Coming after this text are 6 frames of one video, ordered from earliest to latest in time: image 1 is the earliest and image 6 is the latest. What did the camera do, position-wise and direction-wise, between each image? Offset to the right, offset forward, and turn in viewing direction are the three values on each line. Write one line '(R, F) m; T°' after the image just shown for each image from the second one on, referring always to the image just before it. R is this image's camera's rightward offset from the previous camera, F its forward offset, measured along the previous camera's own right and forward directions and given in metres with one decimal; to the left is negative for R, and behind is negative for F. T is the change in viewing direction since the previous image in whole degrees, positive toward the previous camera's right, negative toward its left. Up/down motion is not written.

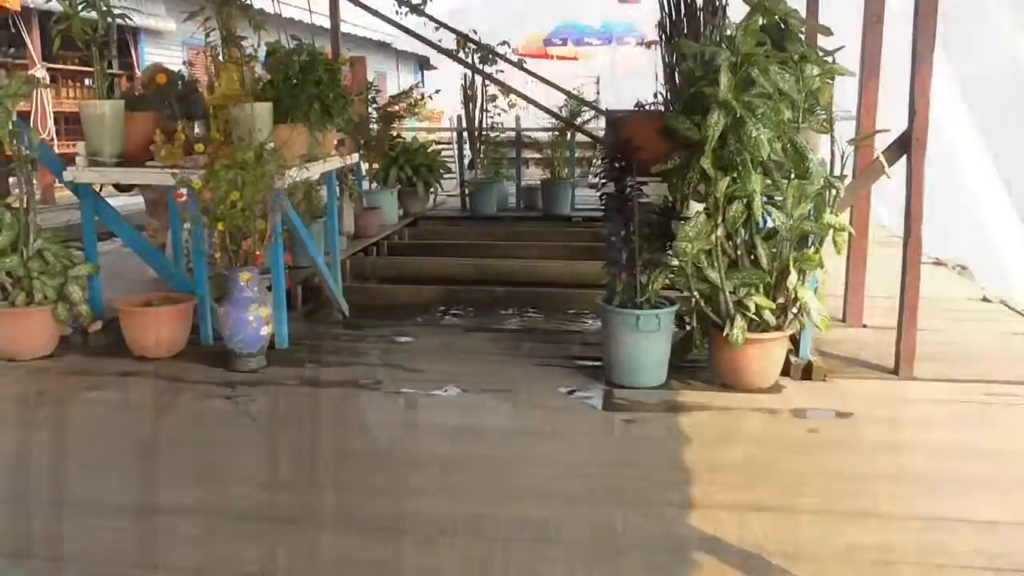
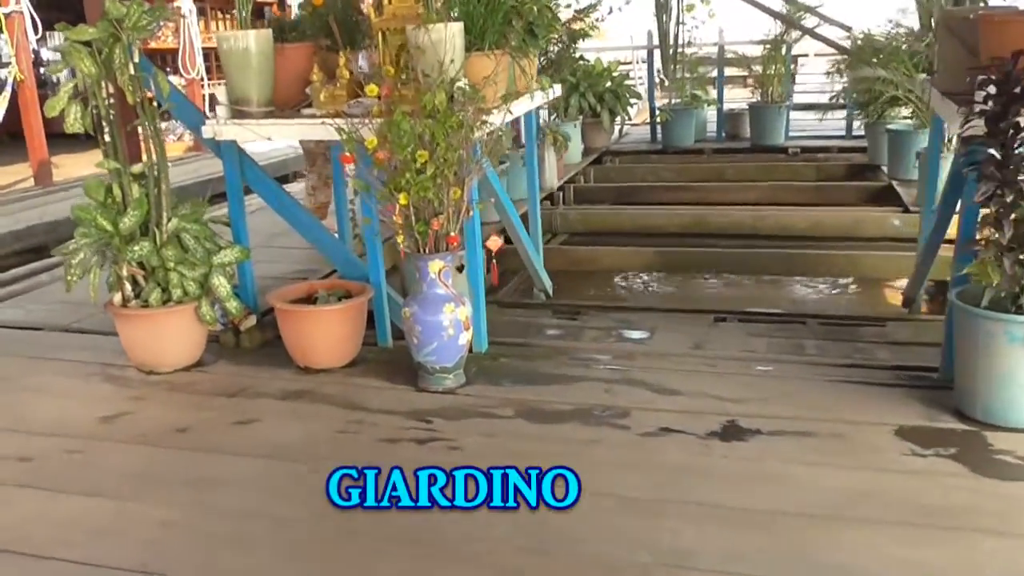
(-0.4, +1.1) m; -9°
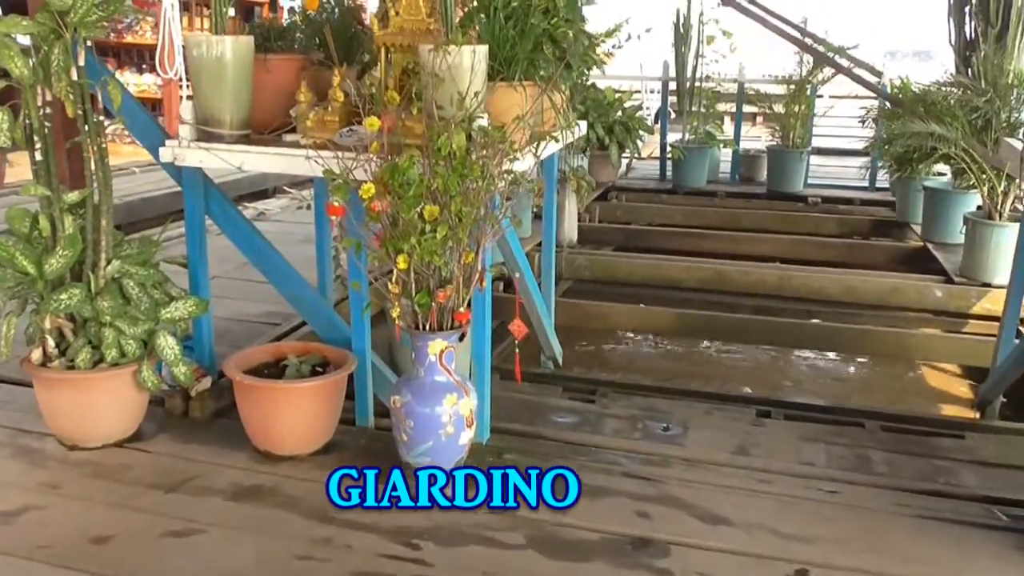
(-0.1, +0.5) m; +1°
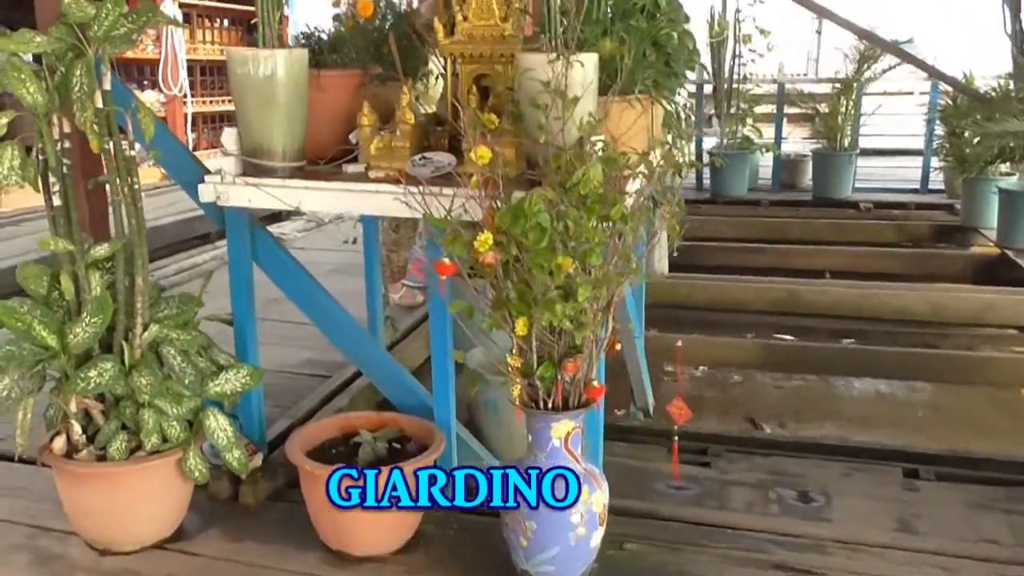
(-0.3, +0.4) m; +1°
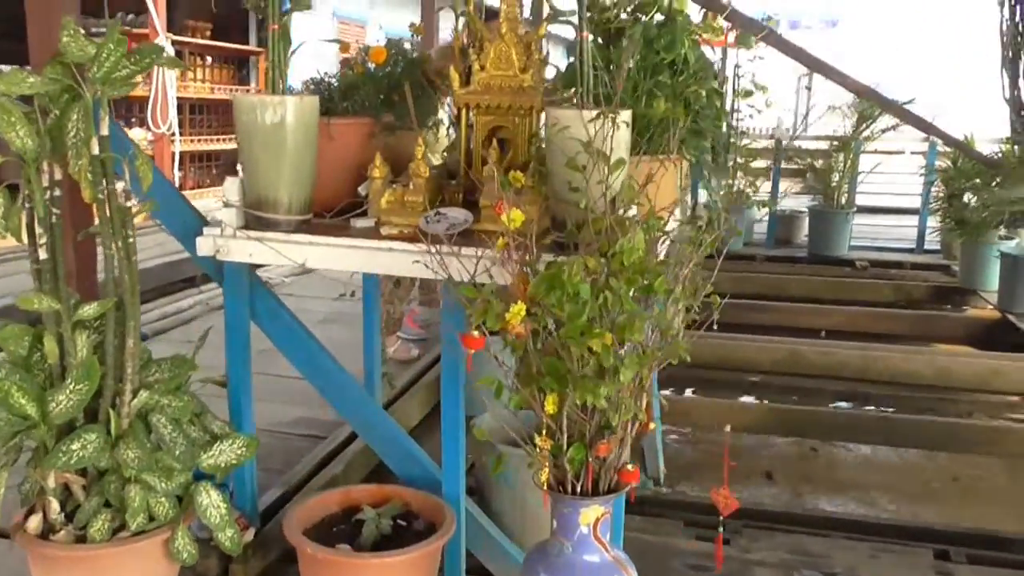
(-0.1, +0.1) m; +1°
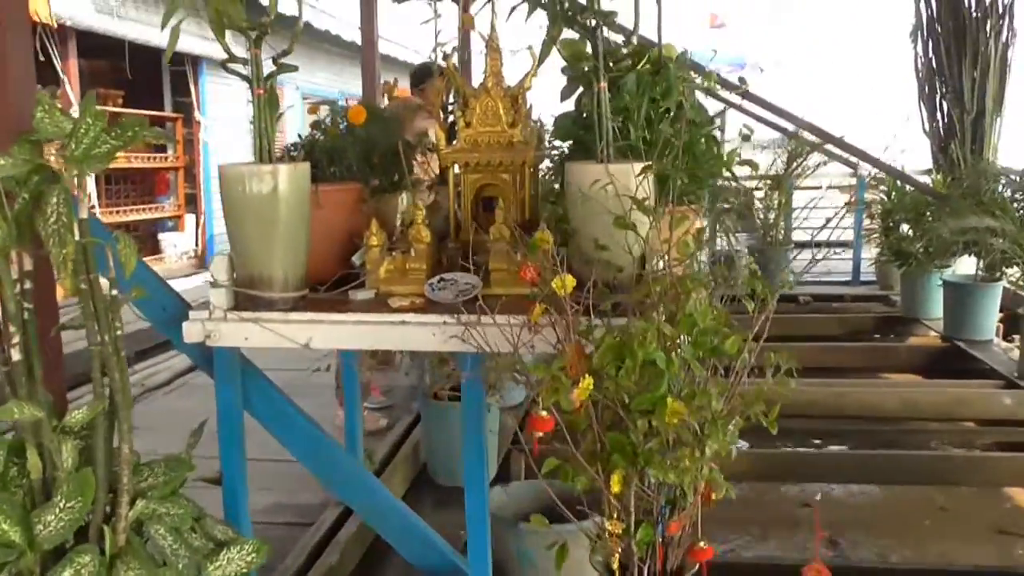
(-0.2, +0.1) m; +5°
